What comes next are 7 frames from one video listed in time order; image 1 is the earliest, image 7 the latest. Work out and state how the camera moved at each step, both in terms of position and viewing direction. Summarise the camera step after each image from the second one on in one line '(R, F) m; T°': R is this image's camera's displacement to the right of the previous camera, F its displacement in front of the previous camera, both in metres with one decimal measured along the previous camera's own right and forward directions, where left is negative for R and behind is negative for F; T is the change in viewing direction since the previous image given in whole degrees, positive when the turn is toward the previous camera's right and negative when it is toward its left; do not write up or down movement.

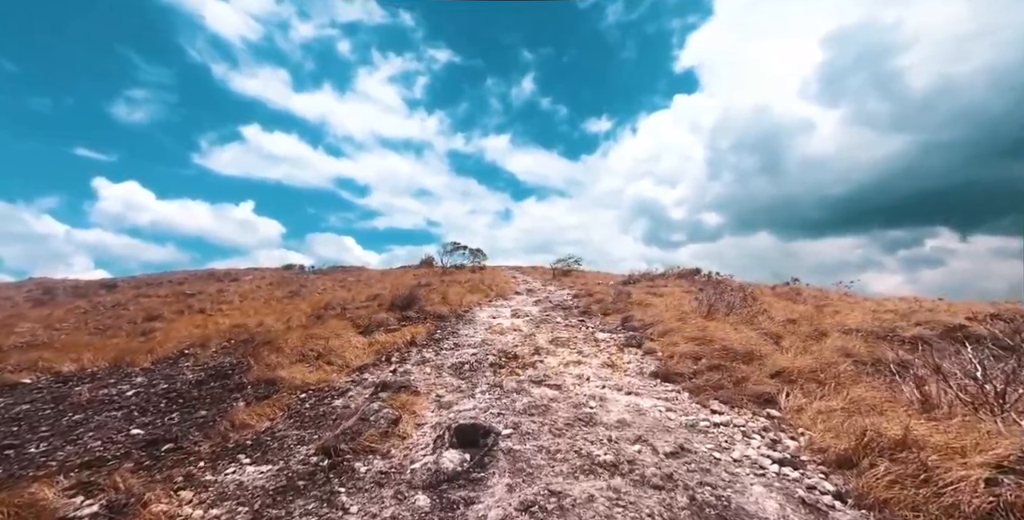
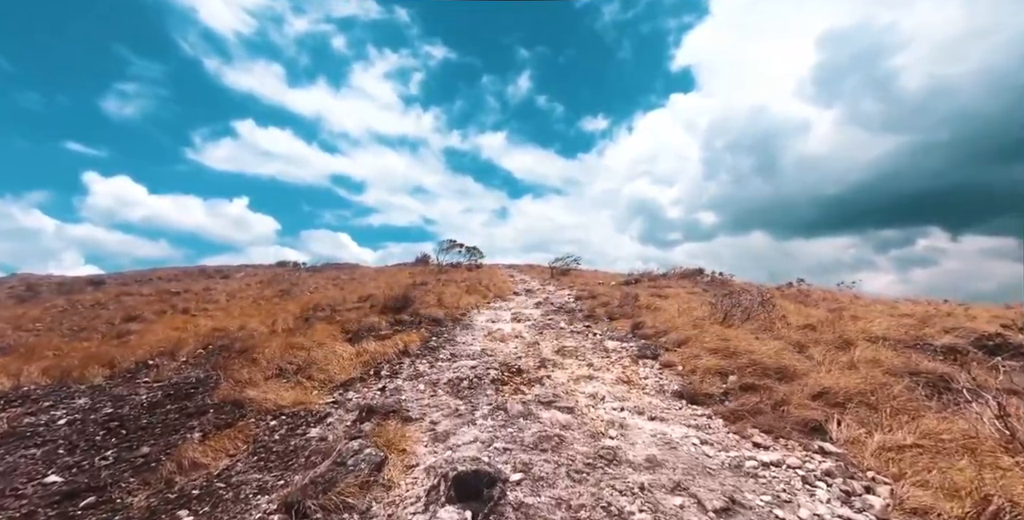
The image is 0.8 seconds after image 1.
(-0.2, +1.1) m; +1°
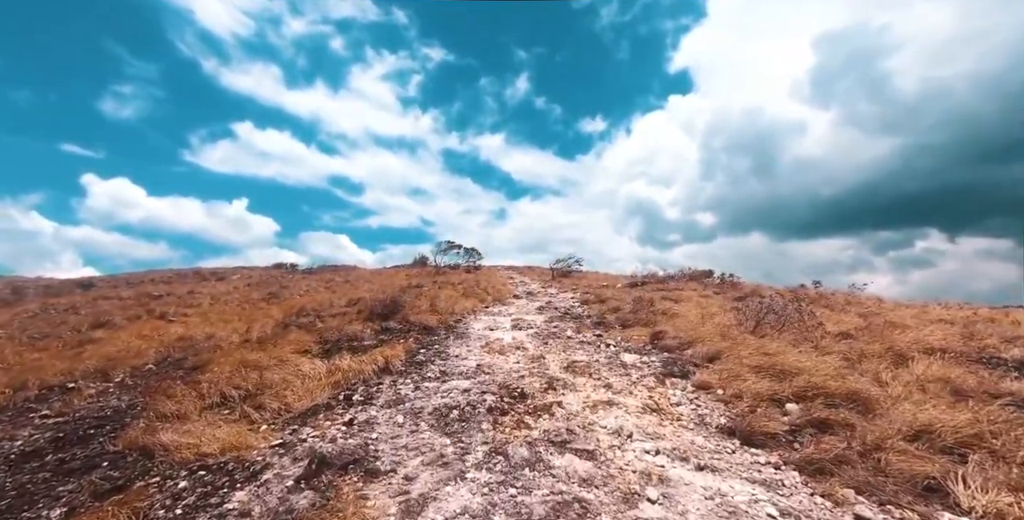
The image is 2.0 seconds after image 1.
(0.0, +1.8) m; 0°
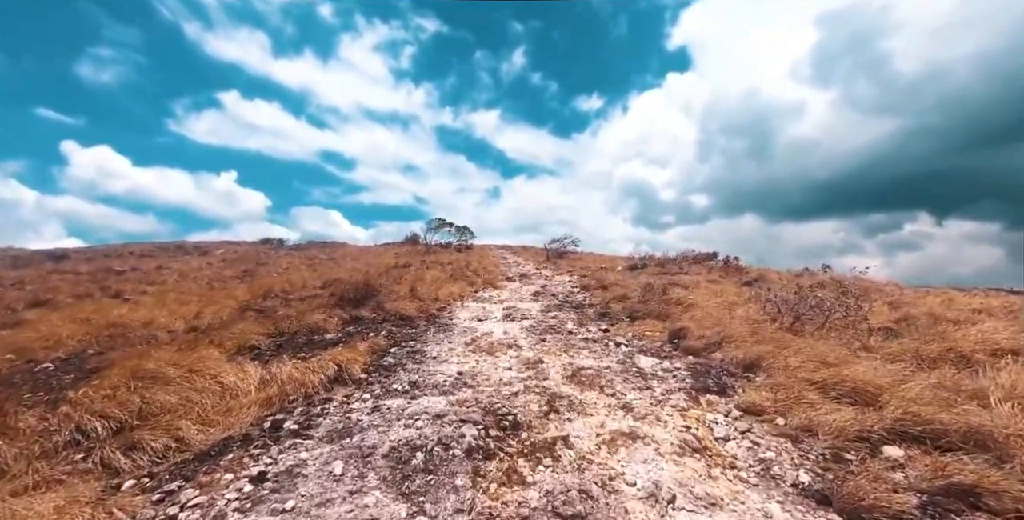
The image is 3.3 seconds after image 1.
(0.0, +2.2) m; +1°
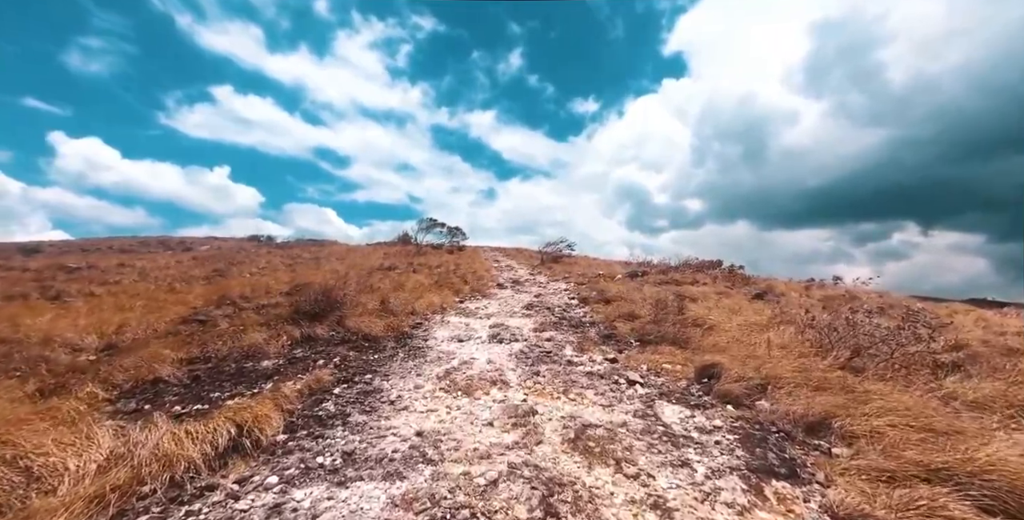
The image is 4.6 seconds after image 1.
(+0.1, +2.2) m; +1°
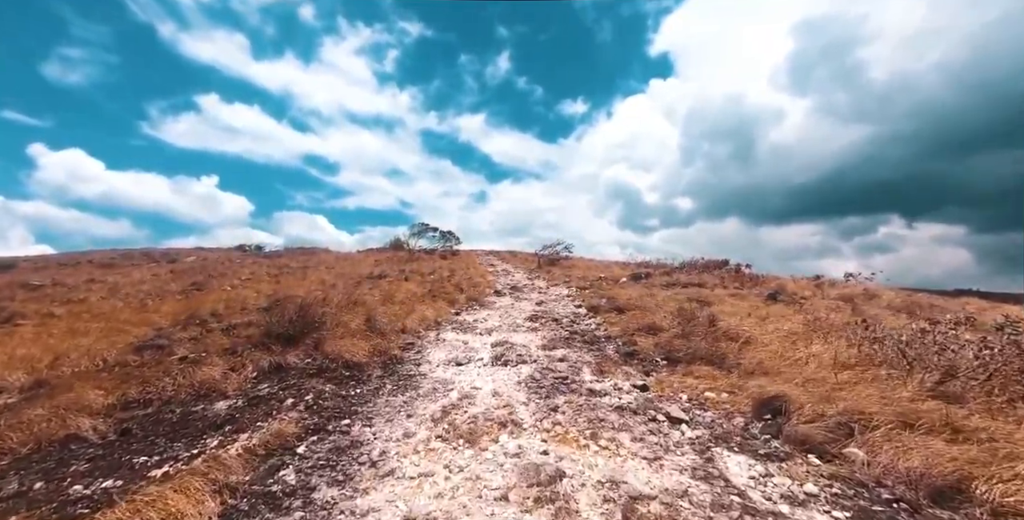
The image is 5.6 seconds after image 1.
(-0.3, +1.6) m; +1°
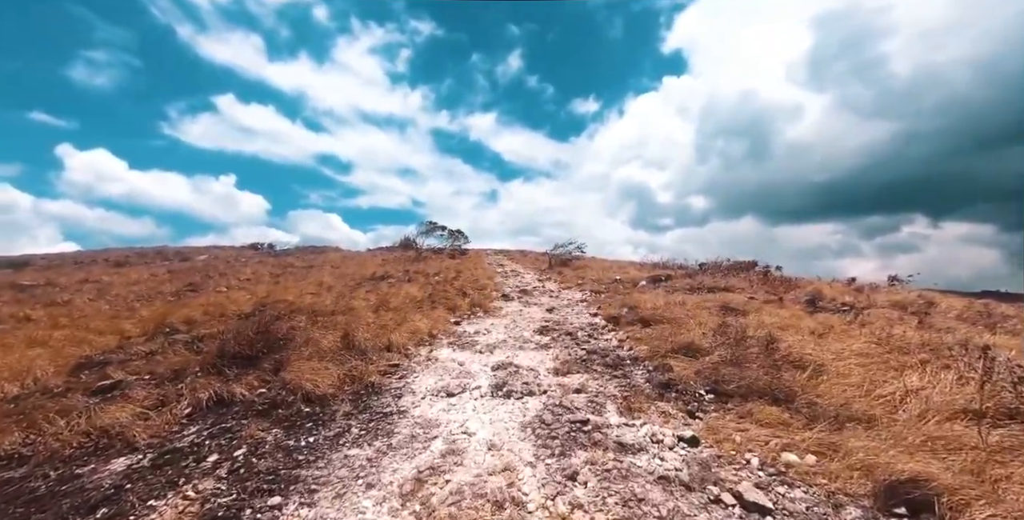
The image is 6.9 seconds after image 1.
(+0.1, +2.0) m; -2°
